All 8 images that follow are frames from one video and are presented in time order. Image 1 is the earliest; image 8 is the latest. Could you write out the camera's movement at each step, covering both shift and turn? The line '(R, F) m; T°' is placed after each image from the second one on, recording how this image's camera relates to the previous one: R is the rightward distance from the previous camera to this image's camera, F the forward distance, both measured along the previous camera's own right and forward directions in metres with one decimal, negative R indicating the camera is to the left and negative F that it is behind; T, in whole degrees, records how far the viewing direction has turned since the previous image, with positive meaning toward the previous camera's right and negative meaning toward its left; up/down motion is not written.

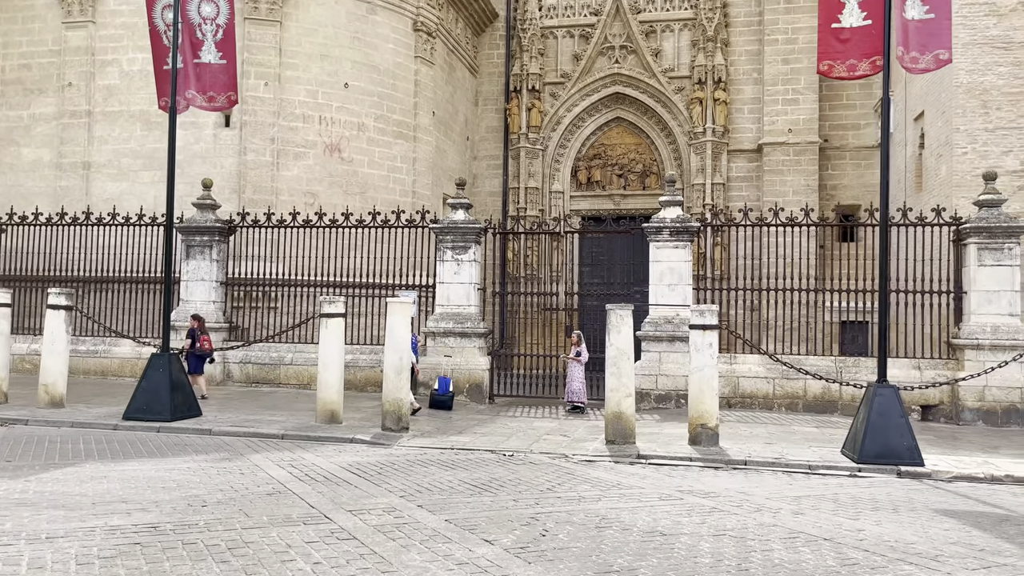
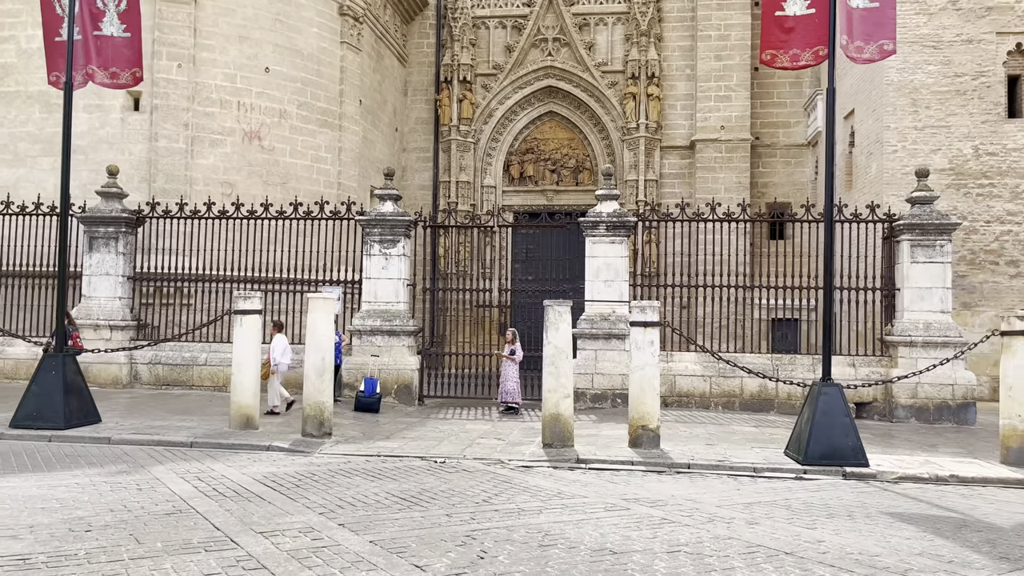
(0.0, +0.5) m; +5°
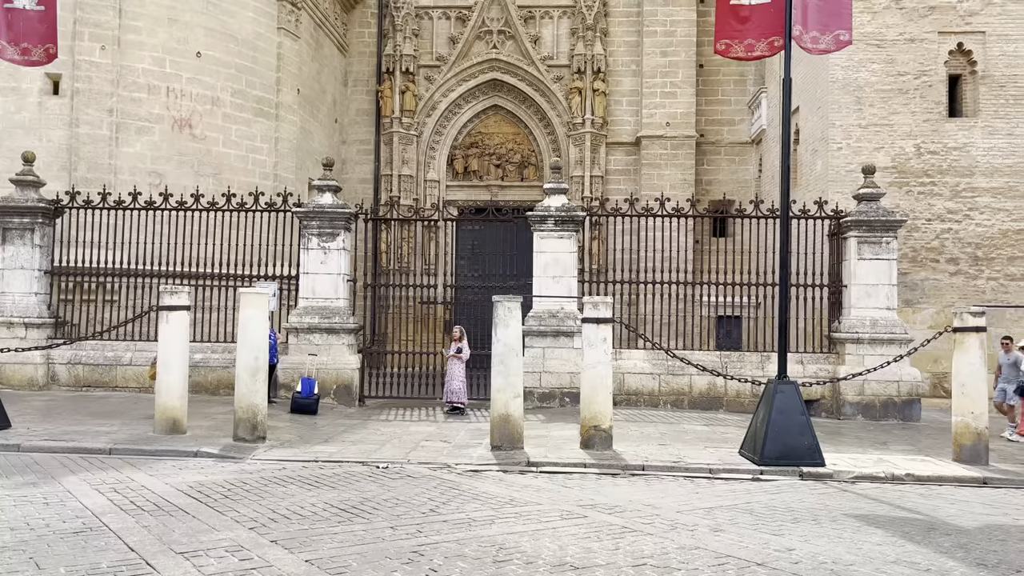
(-0.1, +0.4) m; +4°
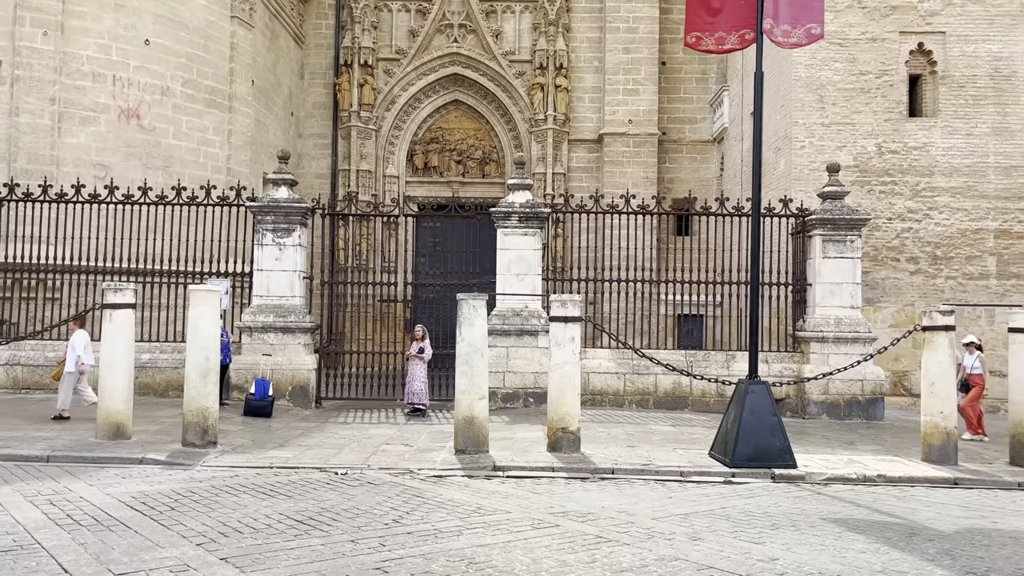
(-0.1, +0.3) m; +3°
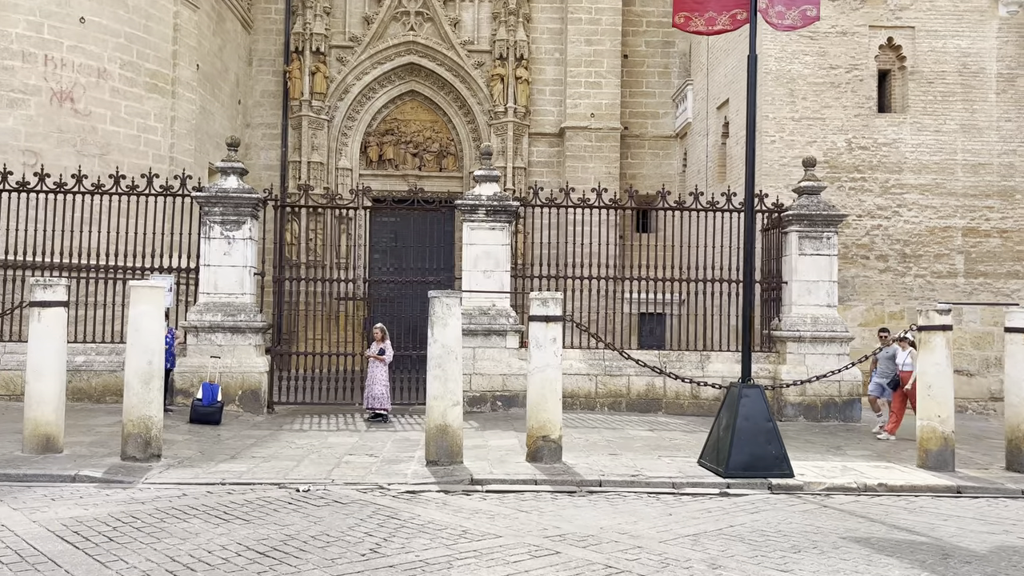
(-0.2, +0.6) m; +4°
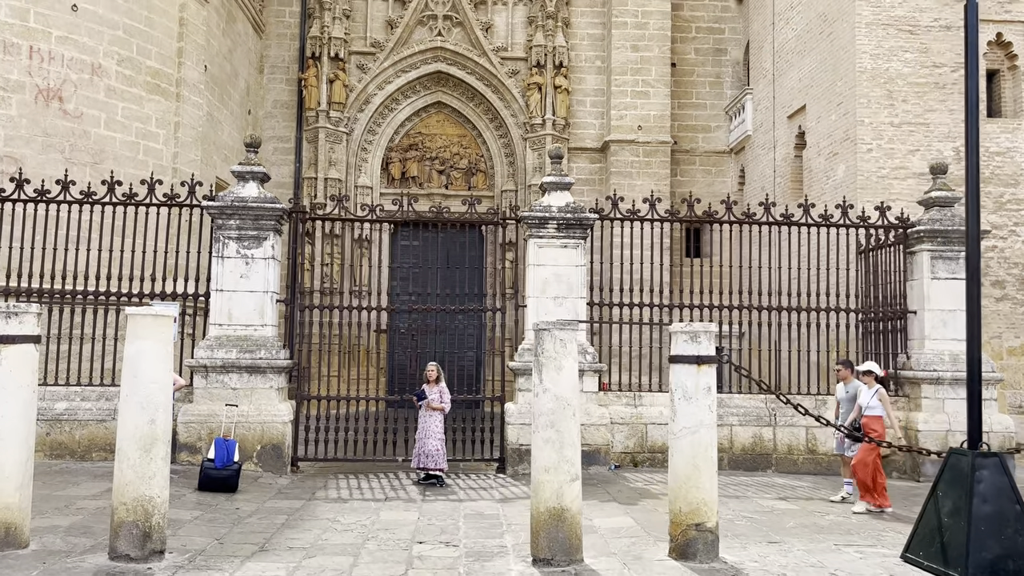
(-0.9, +1.9) m; 0°
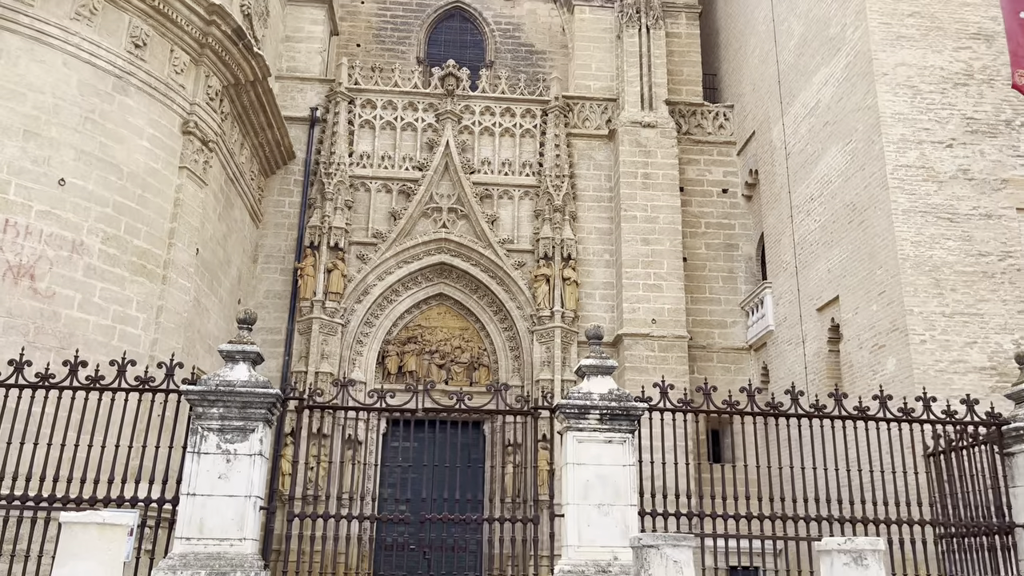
(-0.5, +1.3) m; +1°
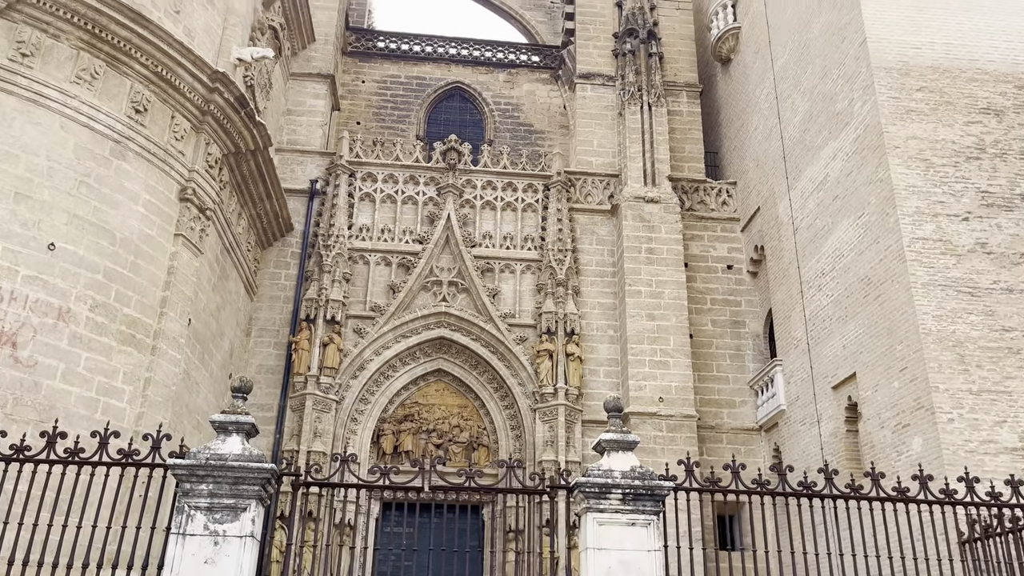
(-0.2, +0.5) m; +1°
